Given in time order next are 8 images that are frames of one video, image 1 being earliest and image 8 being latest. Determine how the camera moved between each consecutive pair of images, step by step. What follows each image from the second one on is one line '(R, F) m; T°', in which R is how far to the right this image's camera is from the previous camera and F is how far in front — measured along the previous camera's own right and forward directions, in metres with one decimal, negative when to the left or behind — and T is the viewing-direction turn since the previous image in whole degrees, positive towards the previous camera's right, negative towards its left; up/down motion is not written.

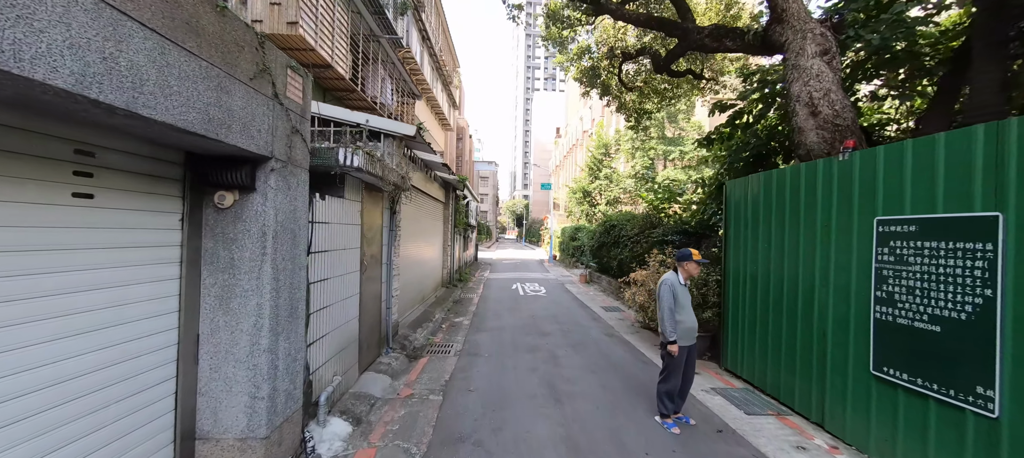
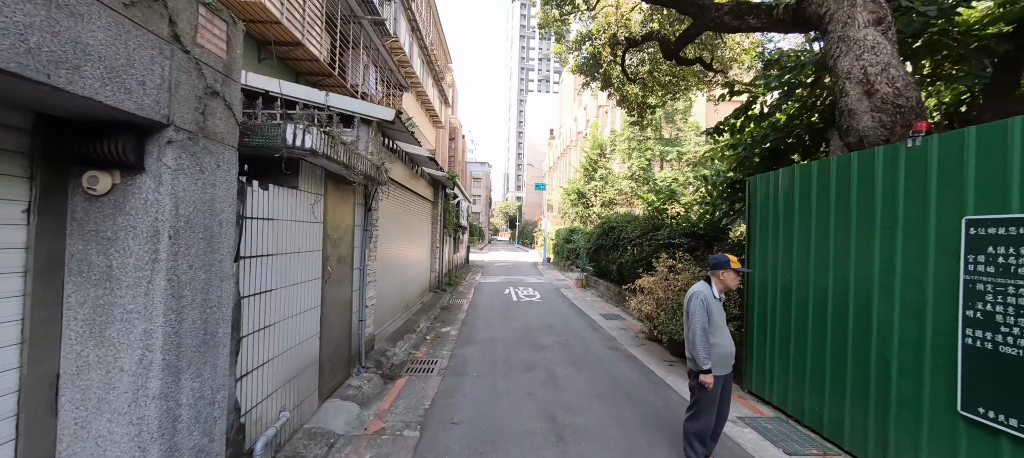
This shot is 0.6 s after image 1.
(0.0, +0.7) m; +1°
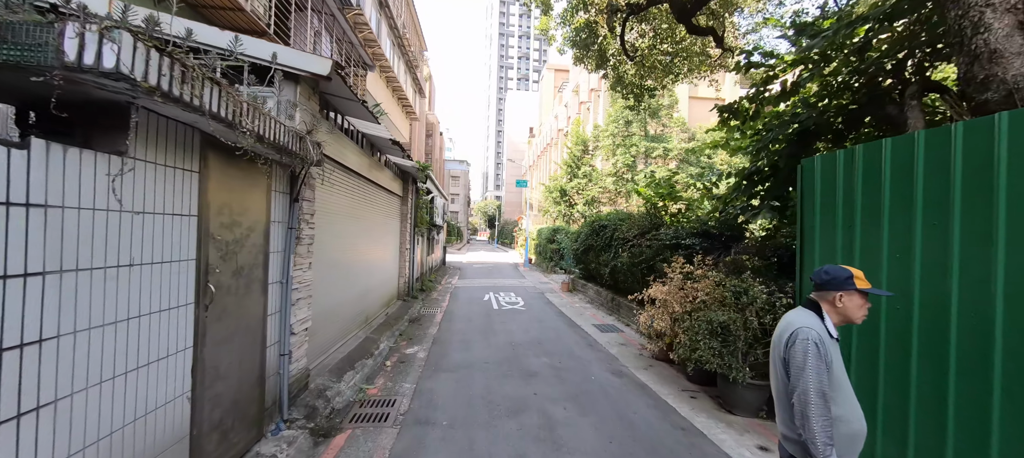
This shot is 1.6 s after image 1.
(0.0, +1.2) m; +3°
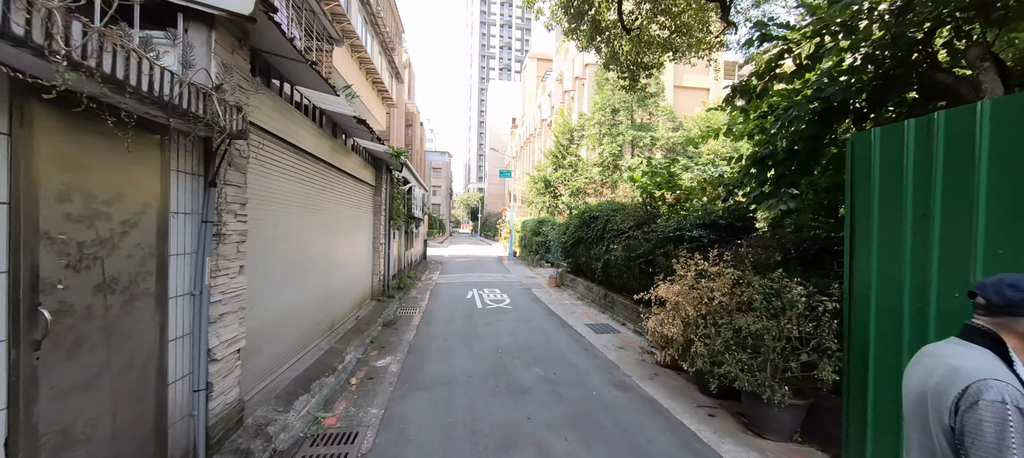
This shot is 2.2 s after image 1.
(0.0, +0.7) m; +3°
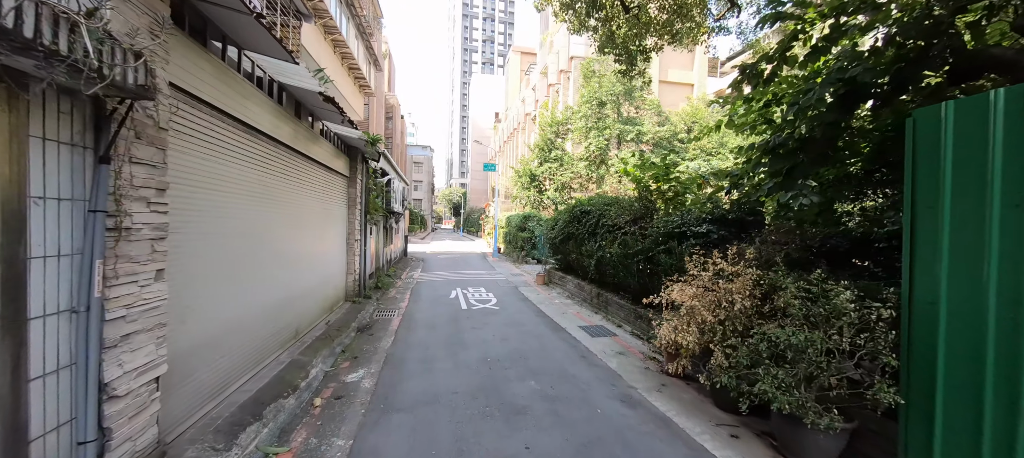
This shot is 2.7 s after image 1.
(-0.1, +0.6) m; +3°
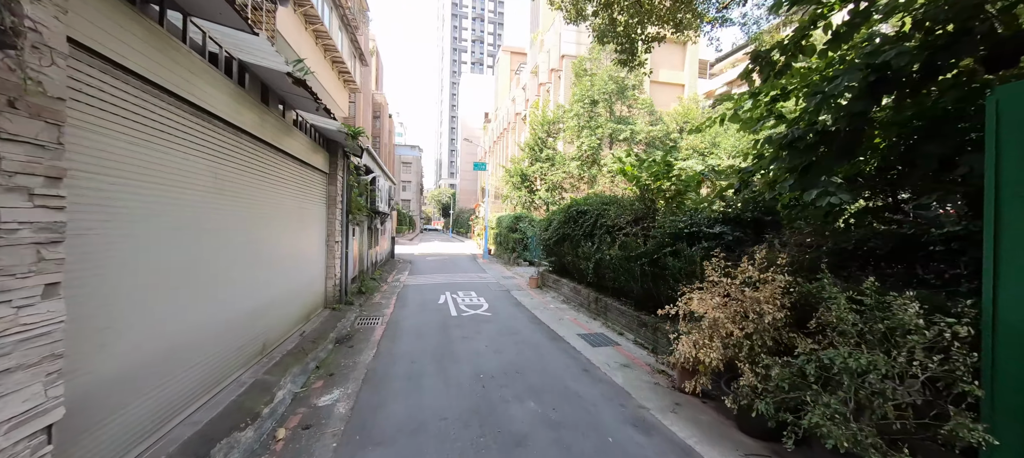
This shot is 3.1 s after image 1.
(-0.1, +0.5) m; +2°
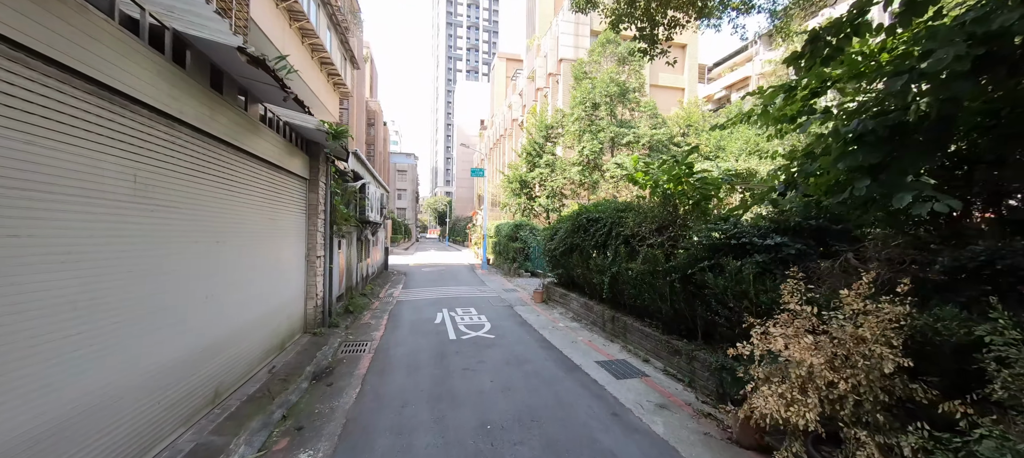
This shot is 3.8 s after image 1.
(-0.2, +0.8) m; +1°
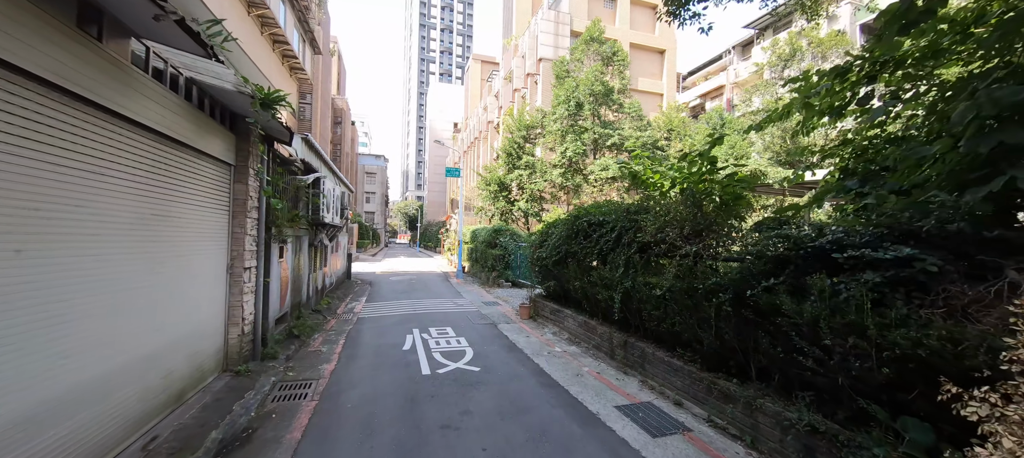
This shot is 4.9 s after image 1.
(-0.3, +1.3) m; +5°
